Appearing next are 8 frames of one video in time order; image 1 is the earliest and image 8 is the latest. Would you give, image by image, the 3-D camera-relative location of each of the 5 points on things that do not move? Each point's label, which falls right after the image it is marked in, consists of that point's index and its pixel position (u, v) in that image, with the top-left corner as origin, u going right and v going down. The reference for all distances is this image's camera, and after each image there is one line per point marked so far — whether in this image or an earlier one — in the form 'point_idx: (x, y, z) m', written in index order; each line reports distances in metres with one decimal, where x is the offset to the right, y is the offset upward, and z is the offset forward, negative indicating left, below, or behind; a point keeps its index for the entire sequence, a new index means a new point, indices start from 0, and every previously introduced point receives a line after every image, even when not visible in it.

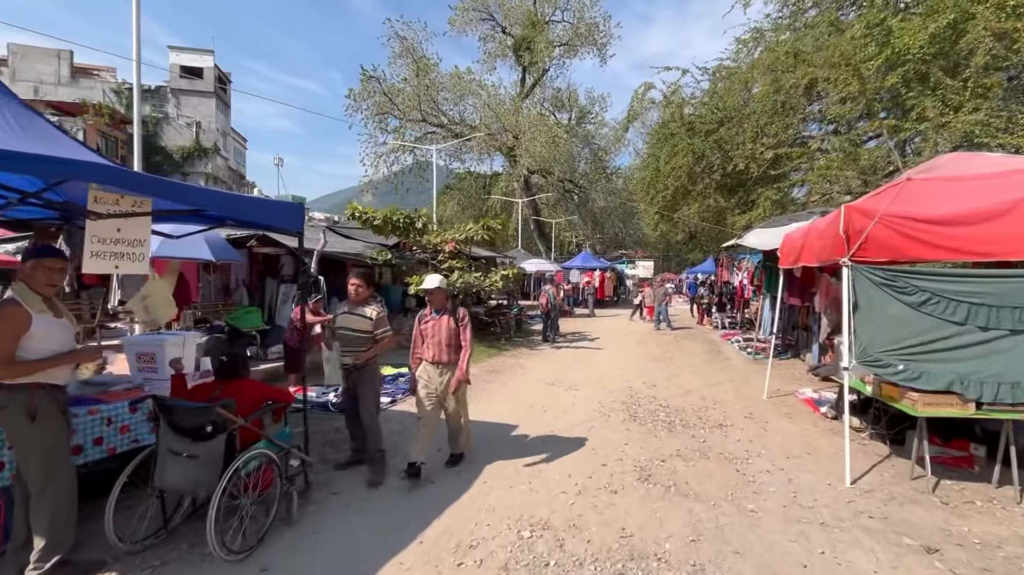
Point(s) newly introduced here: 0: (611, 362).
0: (+2.6, -1.9, +12.2) m
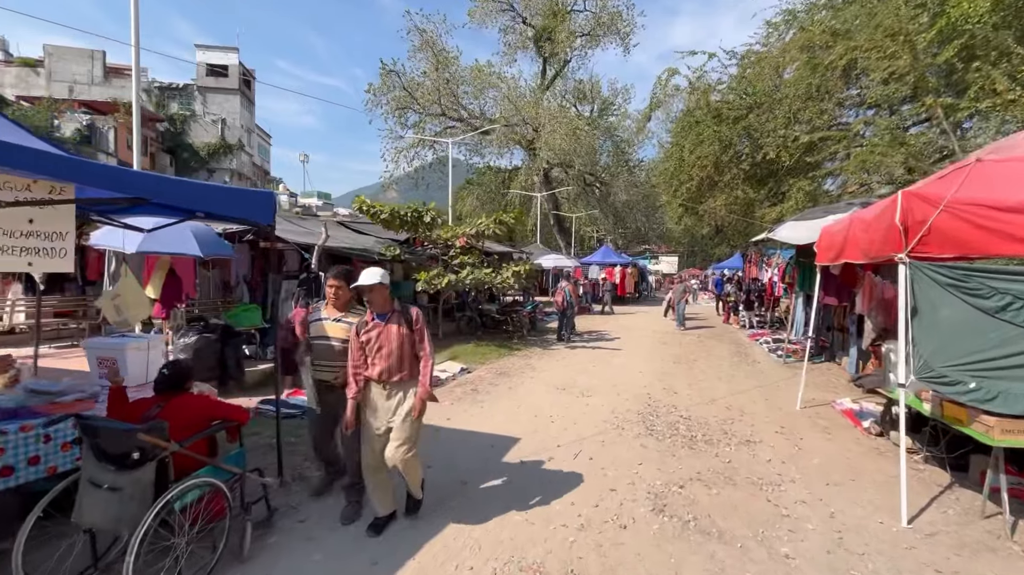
0: (+2.9, -1.9, +11.4) m
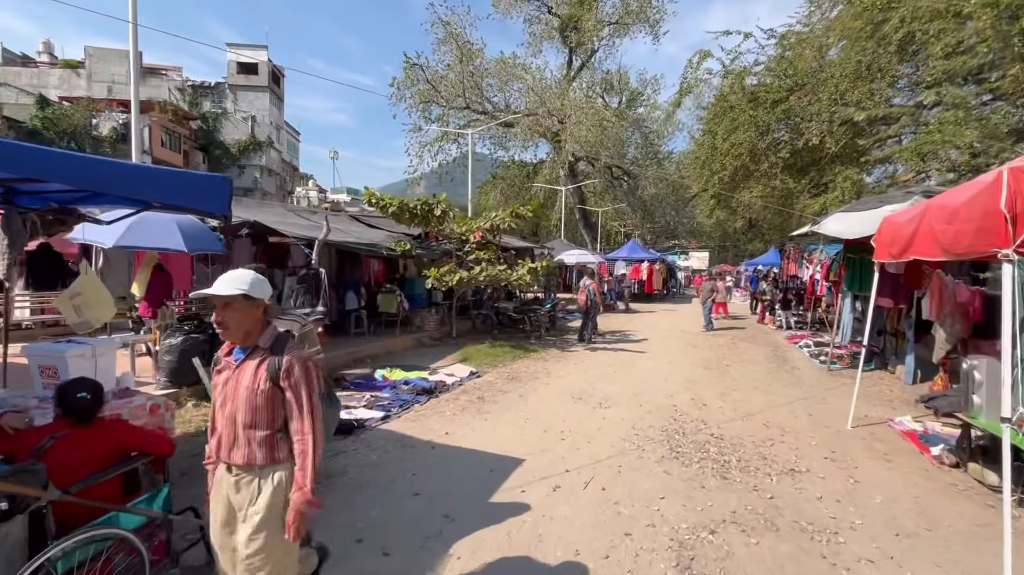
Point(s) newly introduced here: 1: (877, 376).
0: (+3.2, -1.8, +10.5) m
1: (+7.6, -1.9, +9.9) m
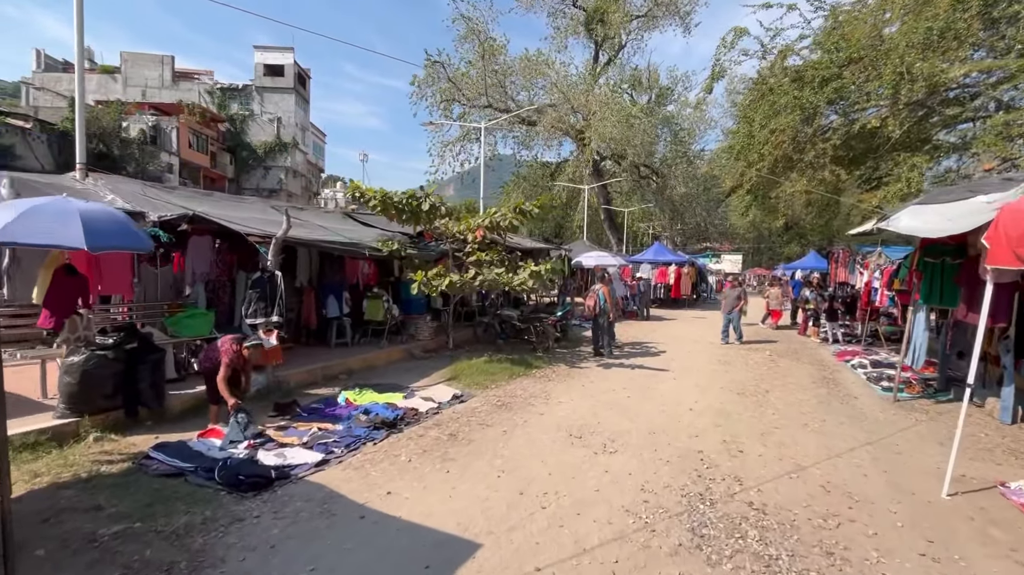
0: (+3.1, -2.0, +8.7) m
1: (+7.4, -2.1, +7.9) m
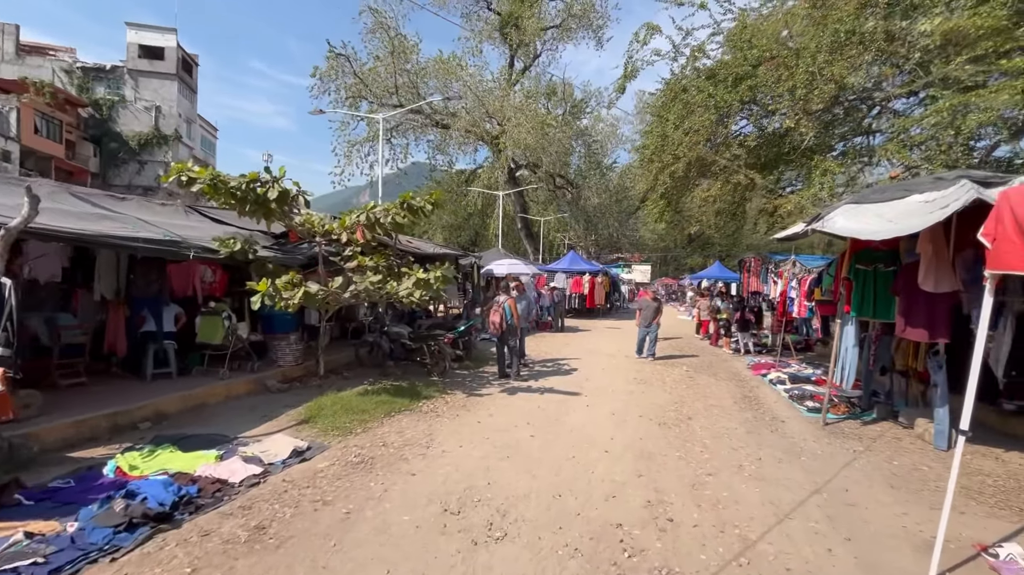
0: (+1.2, -2.2, +7.2) m
1: (+5.6, -2.2, +7.1) m
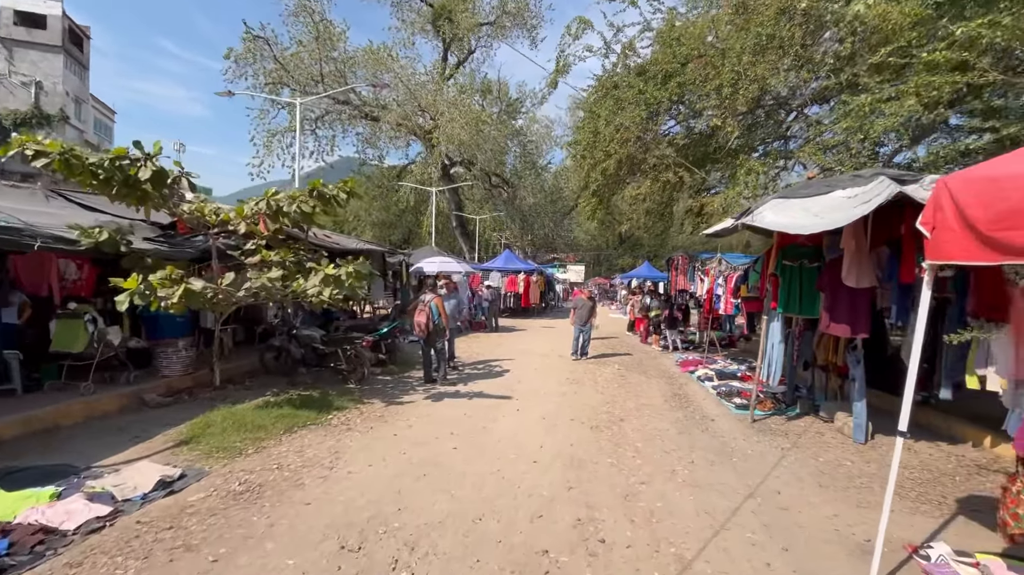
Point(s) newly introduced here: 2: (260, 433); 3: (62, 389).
0: (+0.1, -2.1, +6.6) m
1: (+4.5, -2.2, +7.1) m
2: (-3.4, -2.0, +6.5) m
3: (-6.9, -1.5, +7.3) m
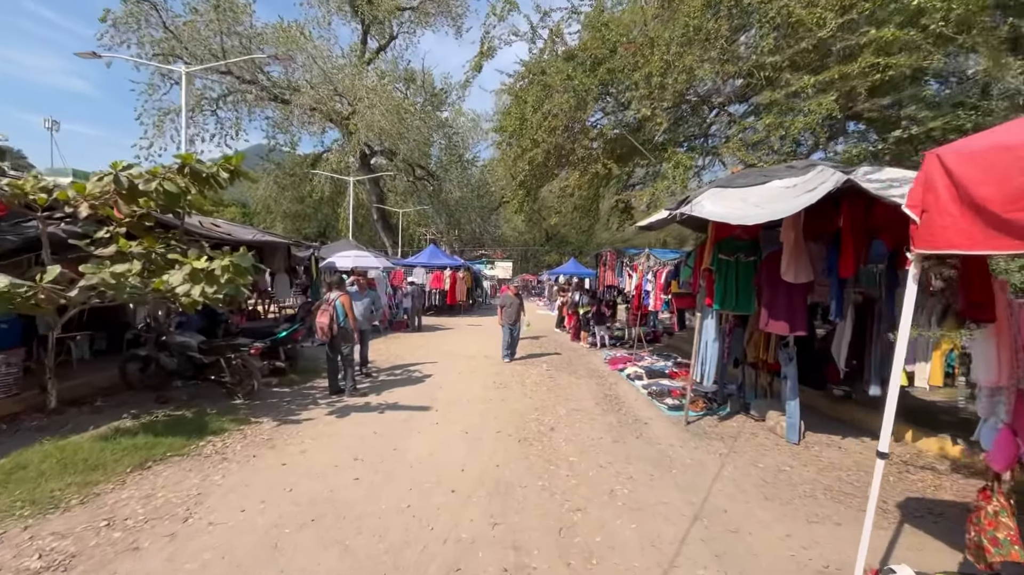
0: (-0.9, -2.1, +5.7) m
1: (+3.4, -2.1, +6.8) m
2: (-4.4, -1.9, +5.0) m
3: (-7.9, -1.5, +5.3) m
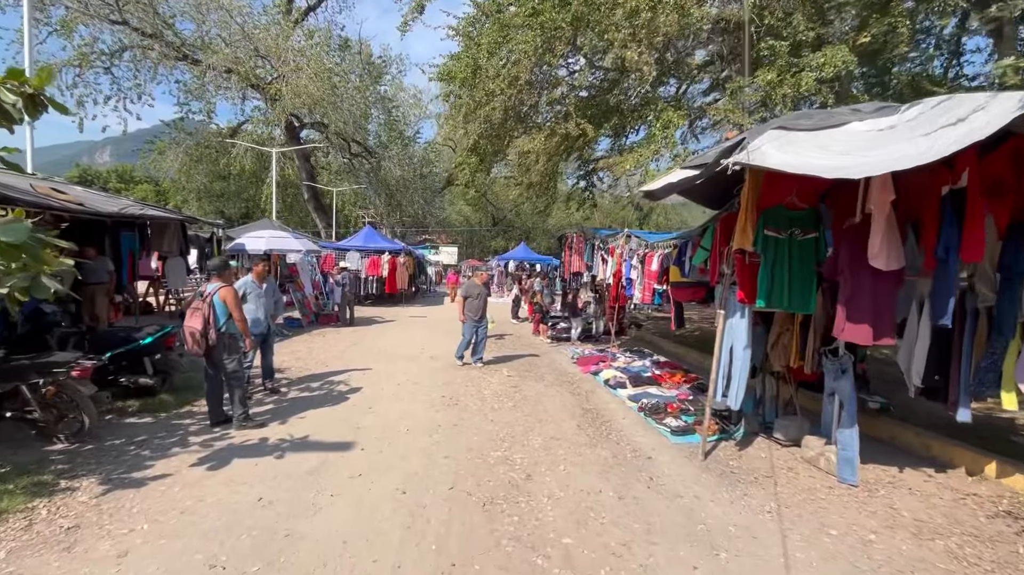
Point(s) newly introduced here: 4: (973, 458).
0: (-1.2, -2.0, +3.5) m
1: (+3.0, -2.0, +5.1) m
2: (-4.5, -1.9, +2.4) m
3: (-8.1, -1.5, +2.2) m
4: (+4.9, -1.8, +5.1) m
